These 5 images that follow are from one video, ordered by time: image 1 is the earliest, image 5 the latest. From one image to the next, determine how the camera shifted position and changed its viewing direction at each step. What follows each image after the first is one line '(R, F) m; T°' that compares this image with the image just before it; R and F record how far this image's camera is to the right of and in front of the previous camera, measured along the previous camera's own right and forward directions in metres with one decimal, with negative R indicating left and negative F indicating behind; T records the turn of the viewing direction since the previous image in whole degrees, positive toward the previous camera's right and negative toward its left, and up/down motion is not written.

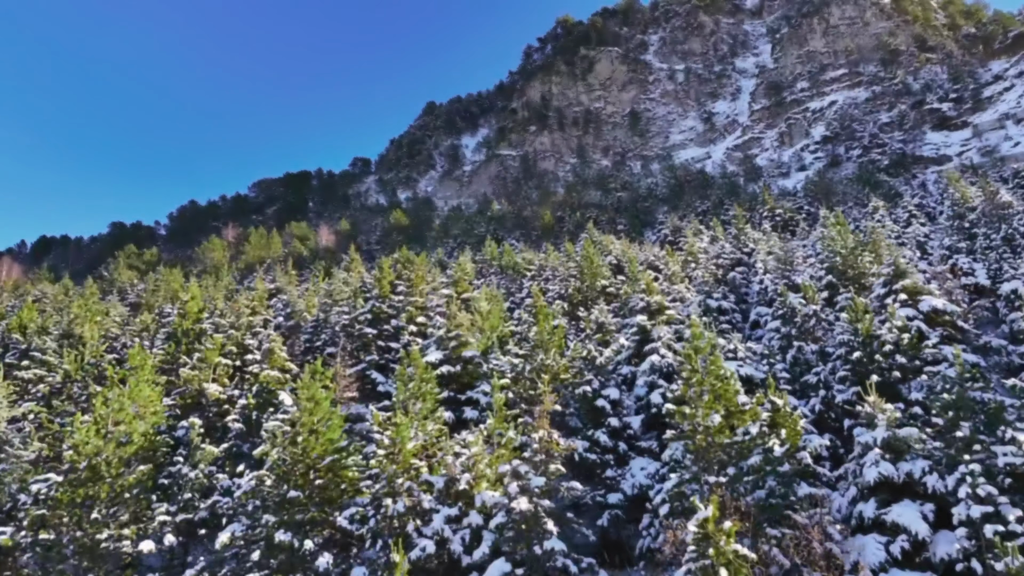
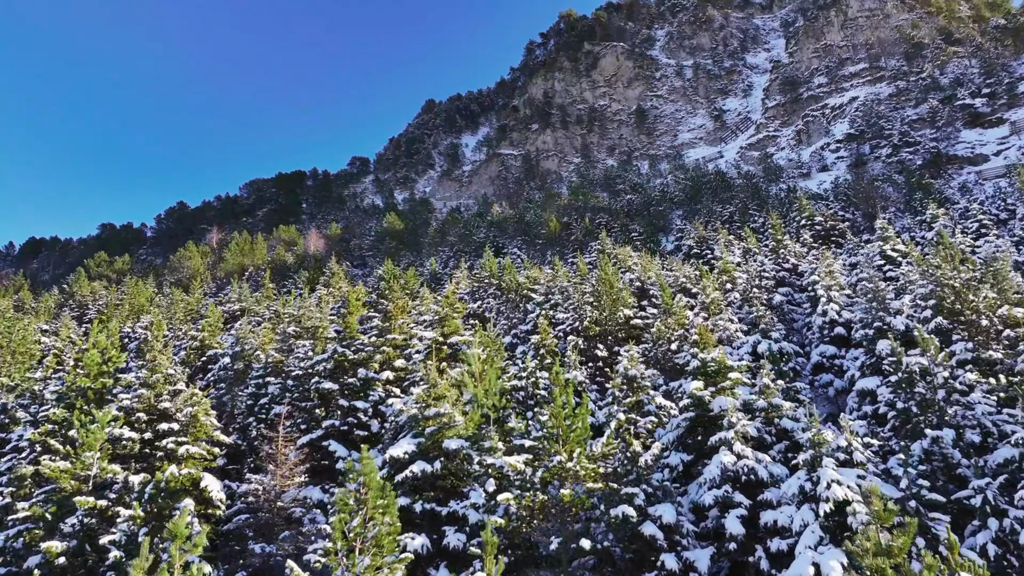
(0.0, +5.8) m; 0°
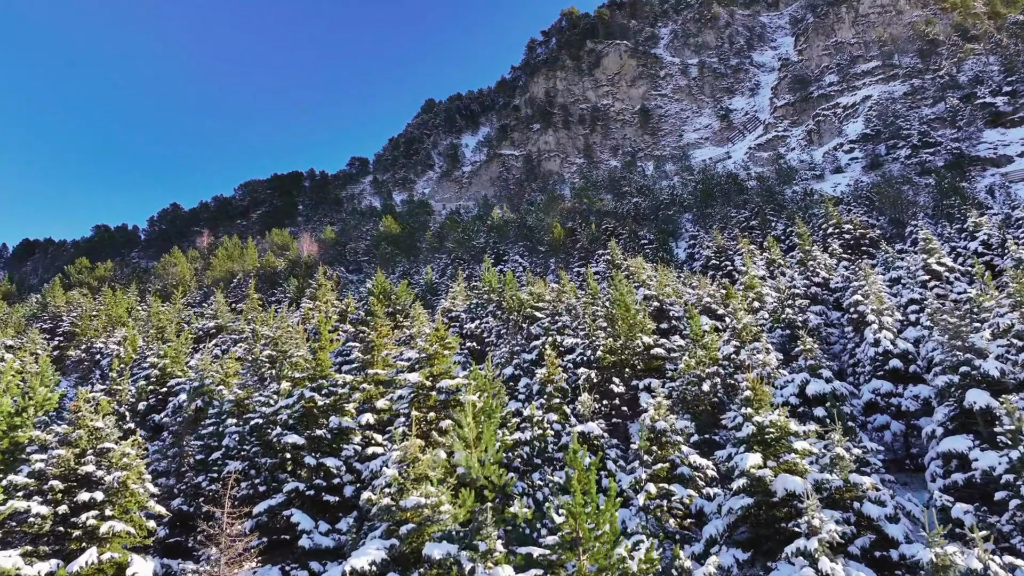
(0.0, +3.3) m; 0°
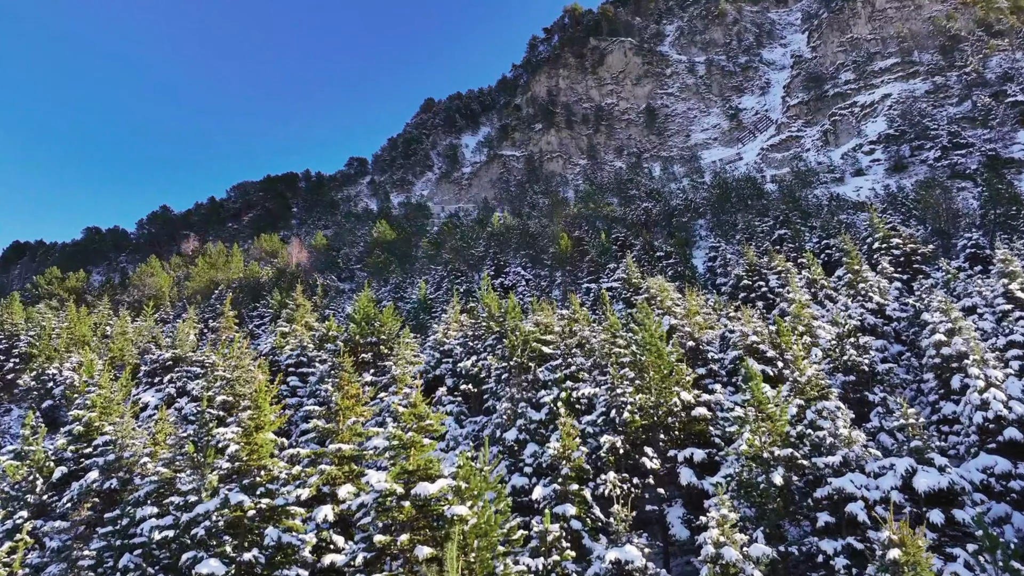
(-0.1, +4.6) m; 0°
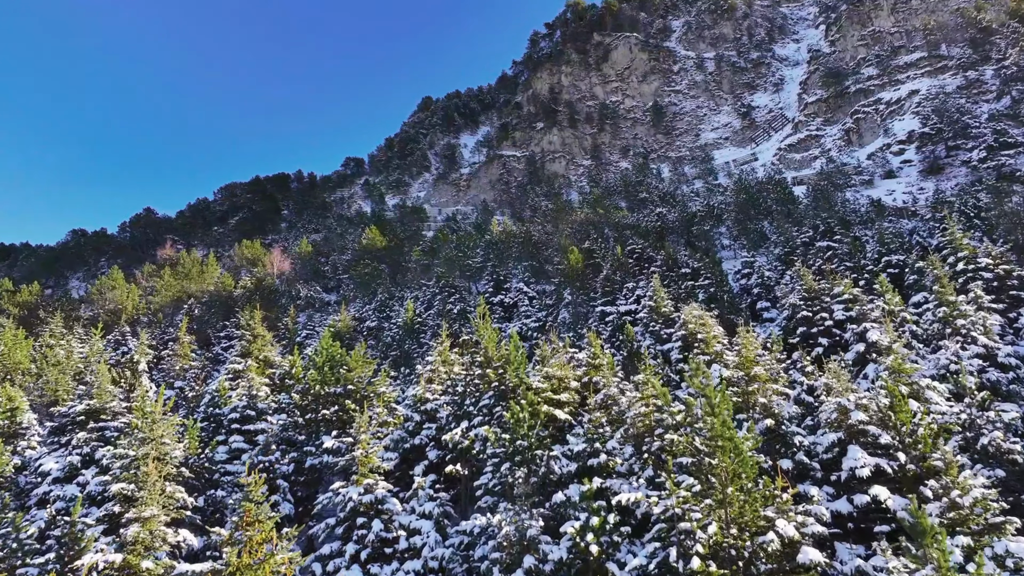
(-0.1, +6.2) m; 0°
